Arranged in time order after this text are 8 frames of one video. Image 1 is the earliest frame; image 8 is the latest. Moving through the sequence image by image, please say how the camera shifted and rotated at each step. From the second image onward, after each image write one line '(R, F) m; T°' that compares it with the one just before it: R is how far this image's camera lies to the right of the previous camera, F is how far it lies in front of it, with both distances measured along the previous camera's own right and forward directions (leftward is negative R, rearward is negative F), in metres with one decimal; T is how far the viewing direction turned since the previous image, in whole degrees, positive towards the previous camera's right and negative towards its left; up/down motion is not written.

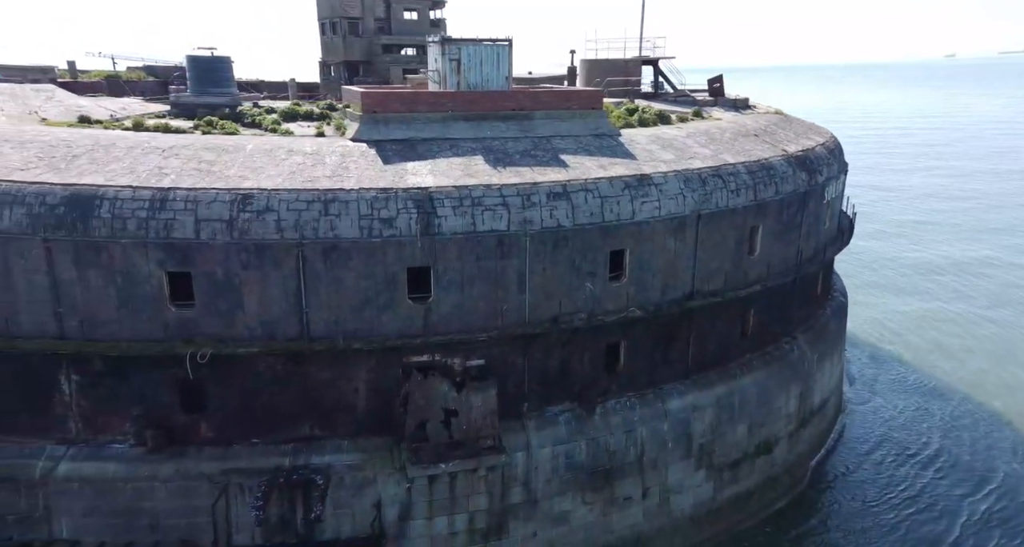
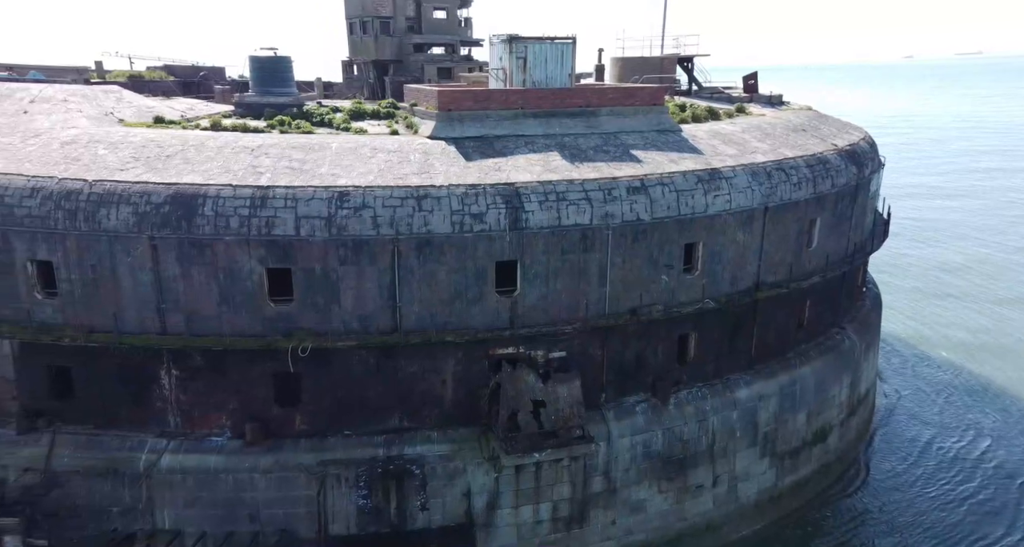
(-1.7, -0.3) m; 0°
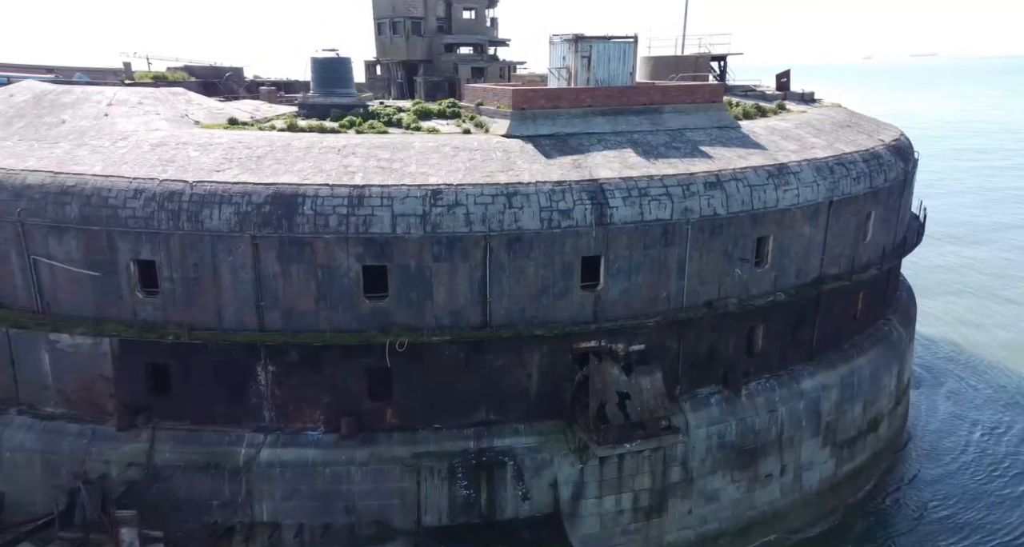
(-1.7, -0.3) m; 0°
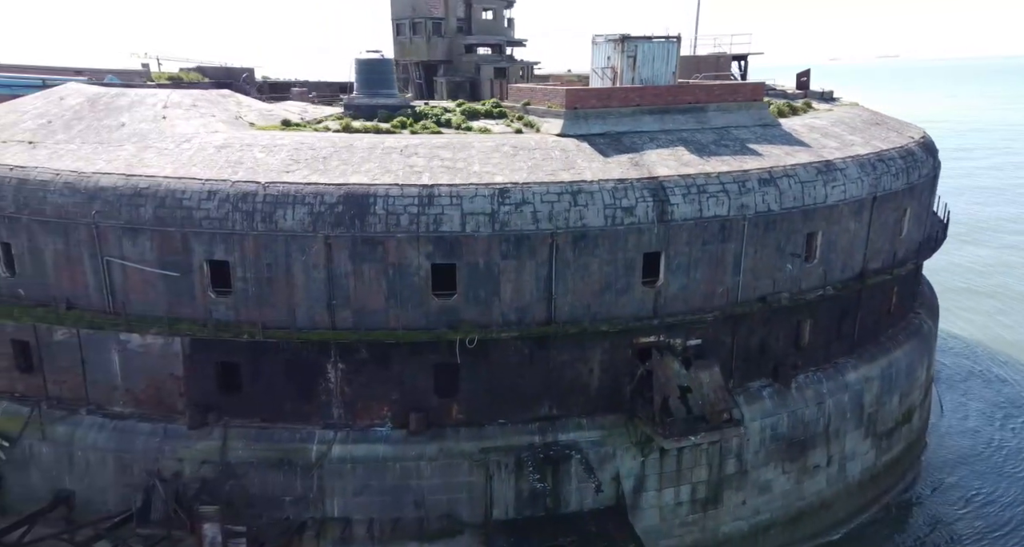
(-1.4, -0.2) m; +1°
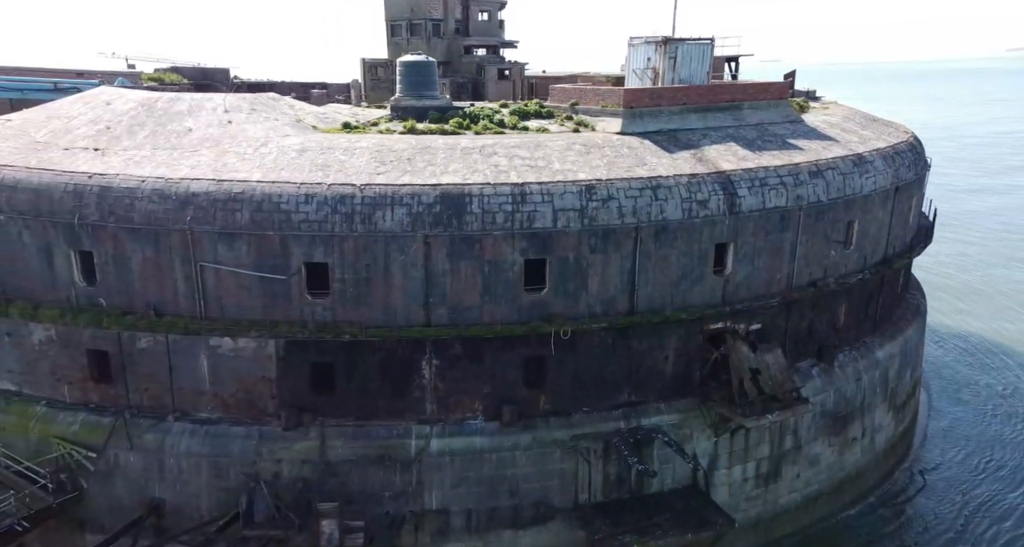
(-3.0, -0.4) m; +5°
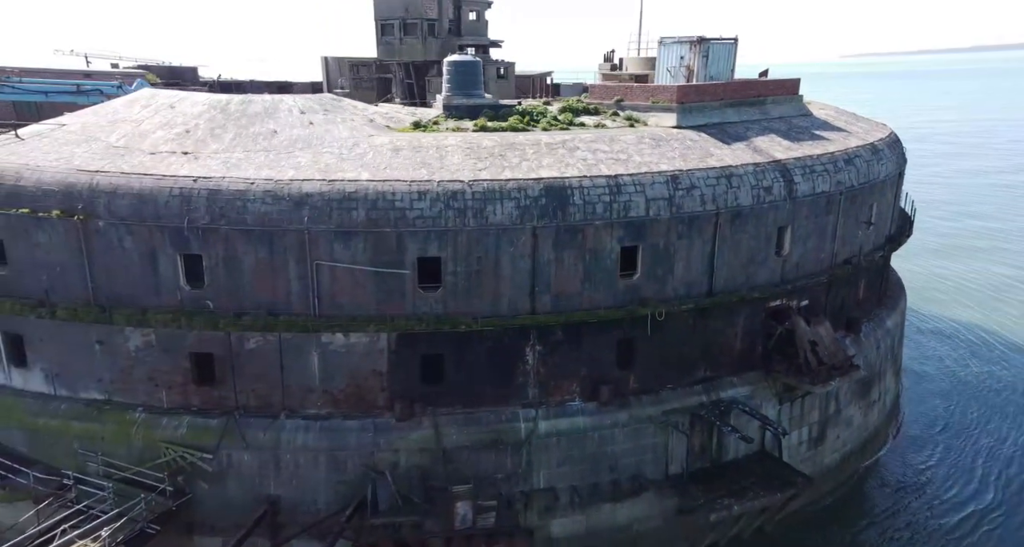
(-3.7, -0.6) m; +7°
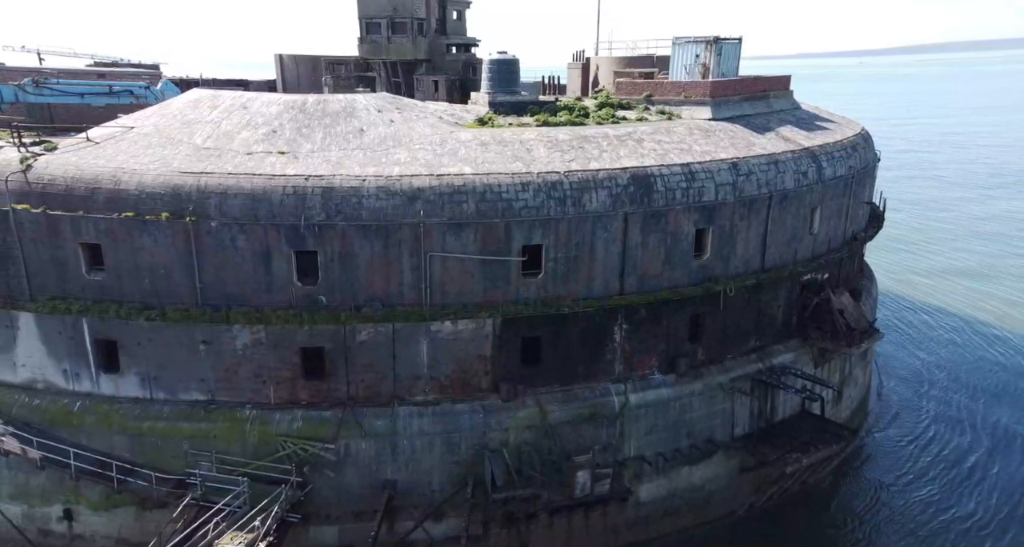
(-4.0, -0.7) m; +7°
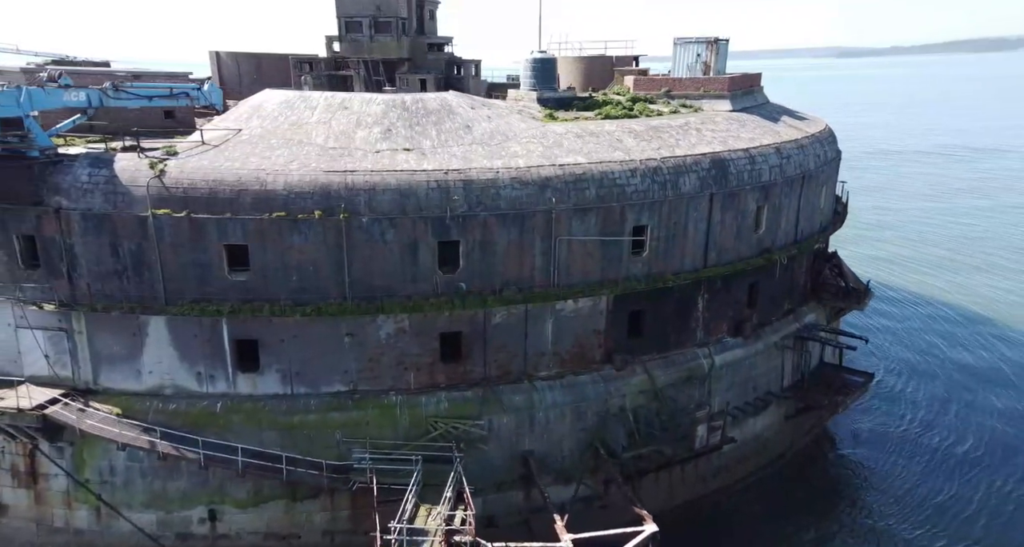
(-5.5, -0.9) m; +10°
